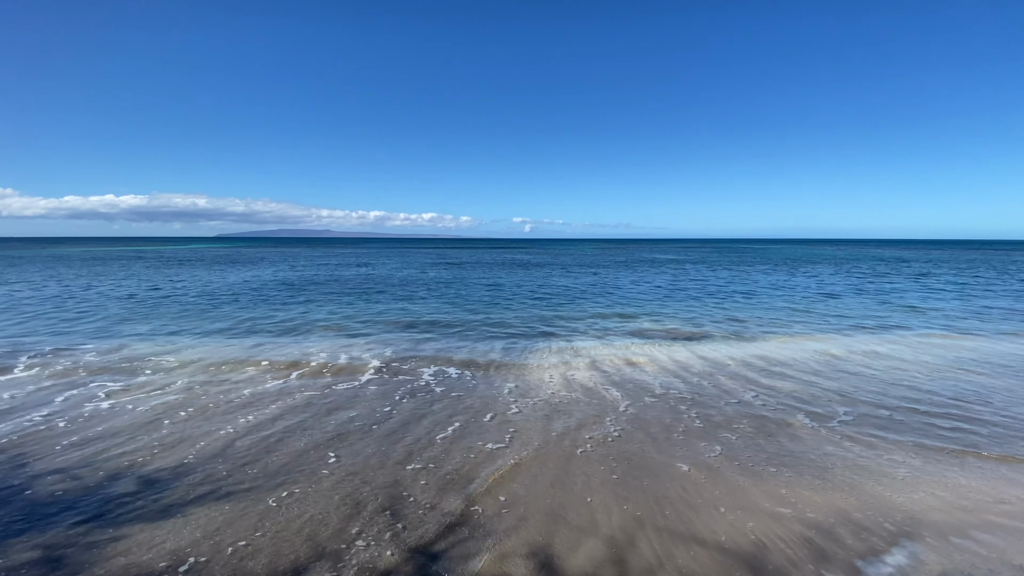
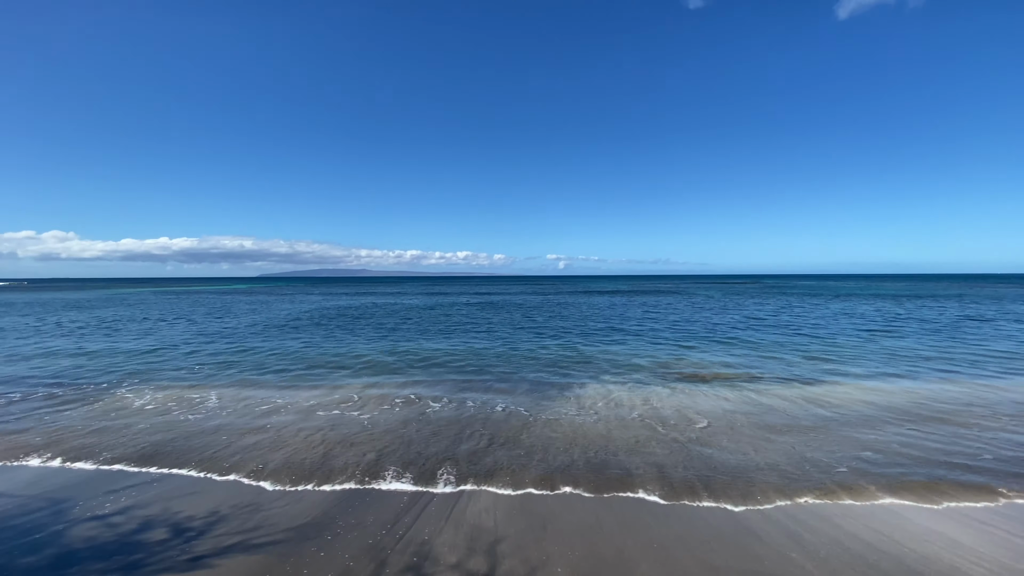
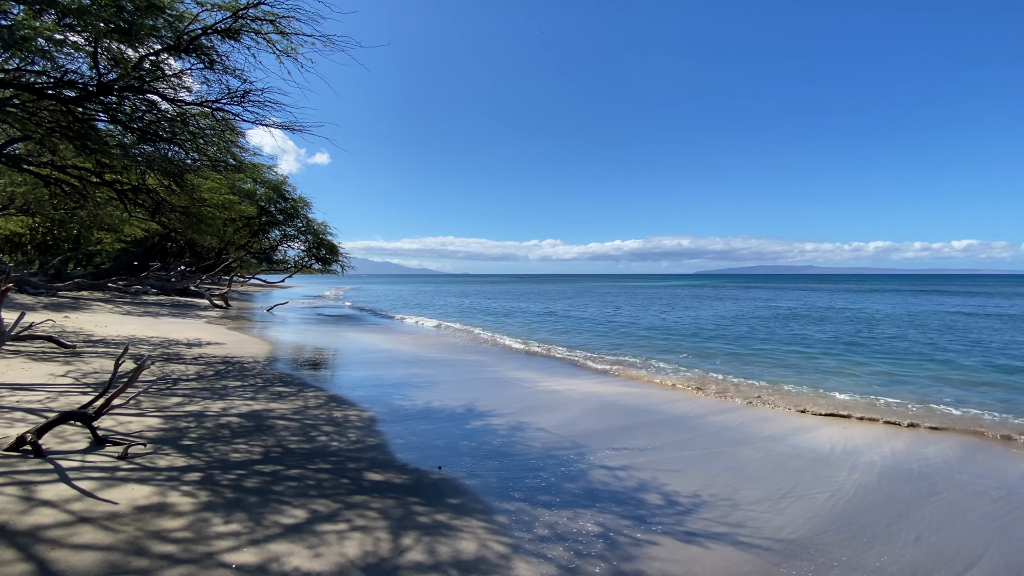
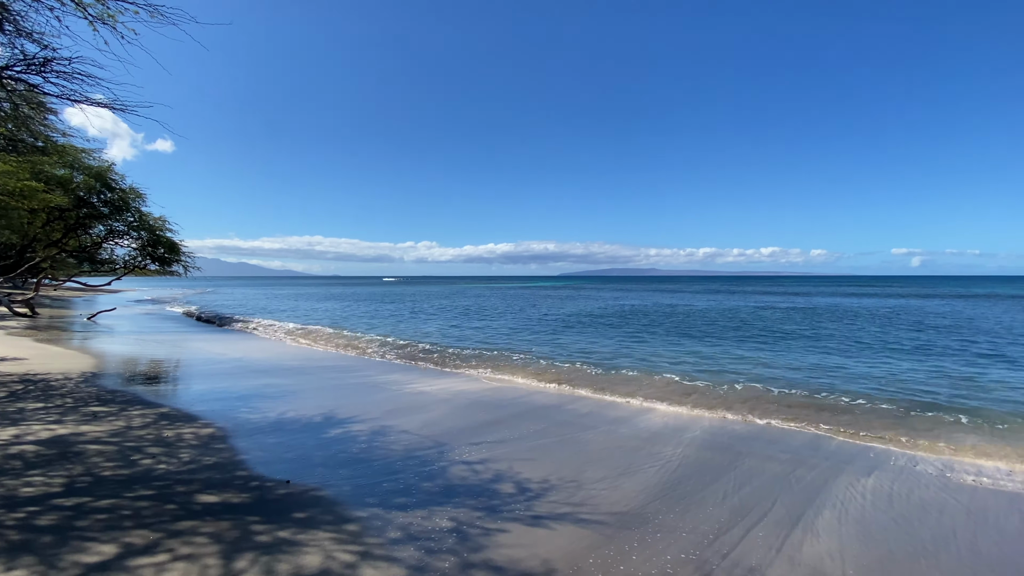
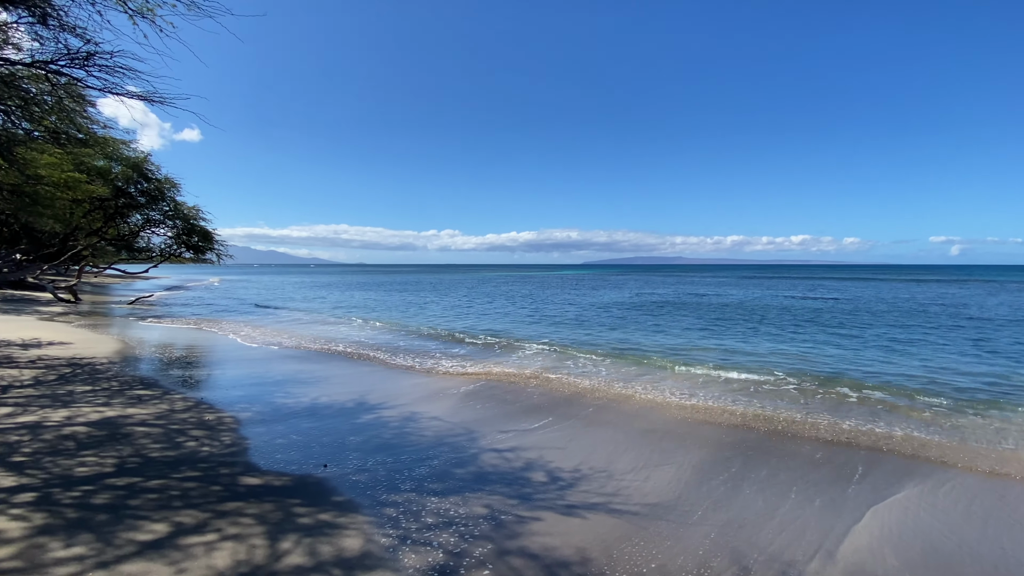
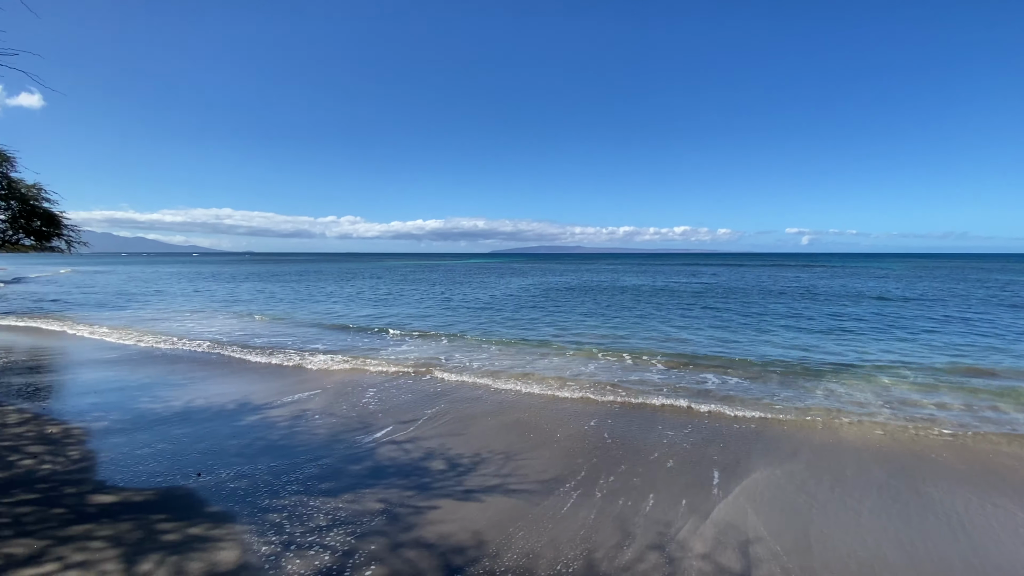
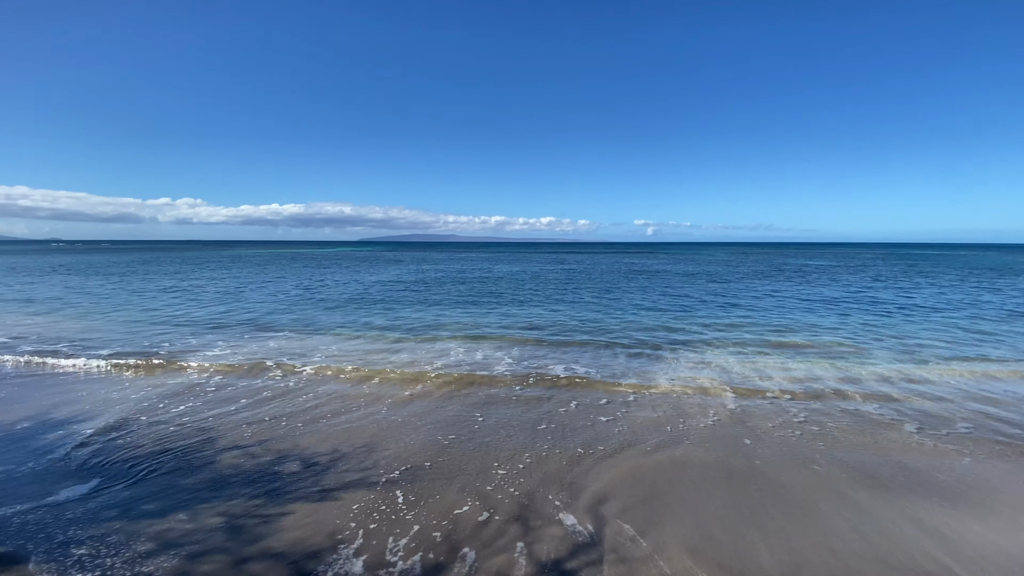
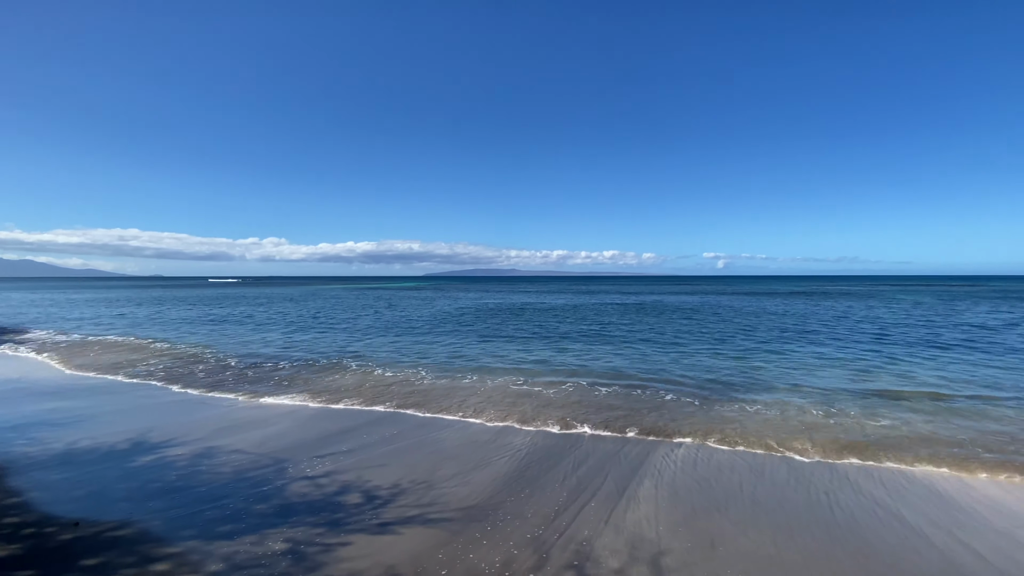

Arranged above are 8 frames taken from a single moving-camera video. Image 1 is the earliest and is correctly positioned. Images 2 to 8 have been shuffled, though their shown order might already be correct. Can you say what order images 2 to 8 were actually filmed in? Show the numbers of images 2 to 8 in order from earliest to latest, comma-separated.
7, 6, 5, 3, 4, 8, 2
